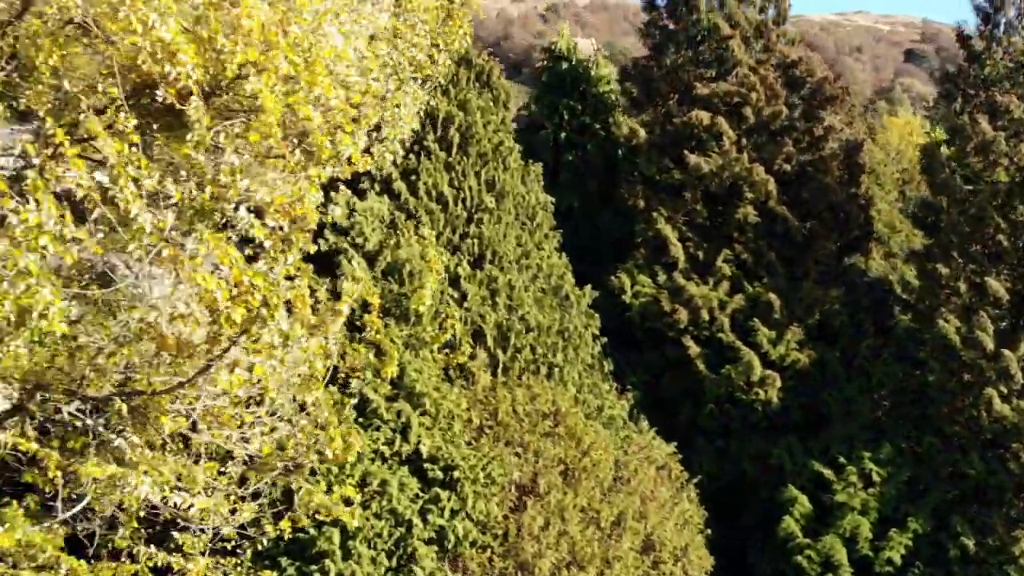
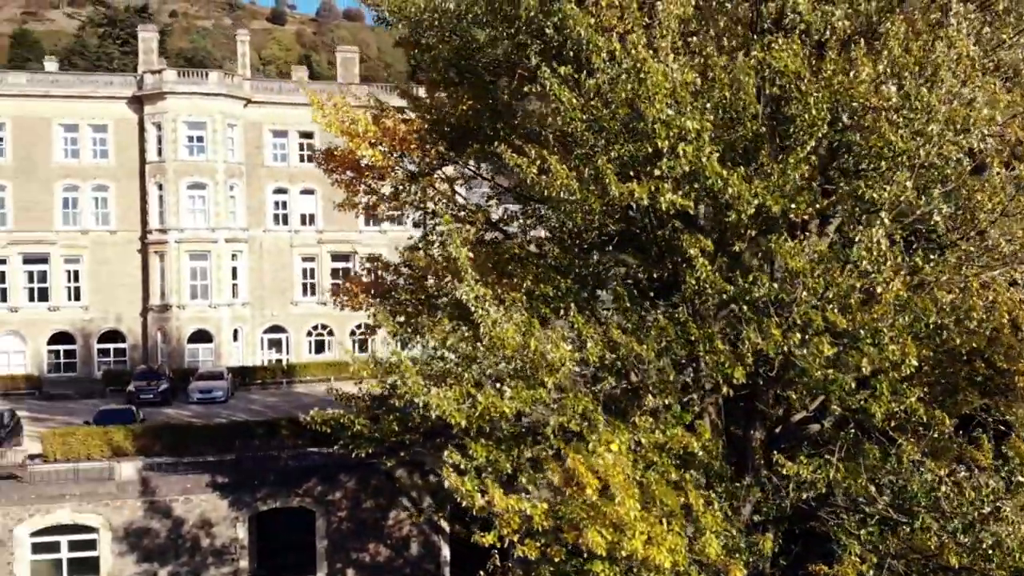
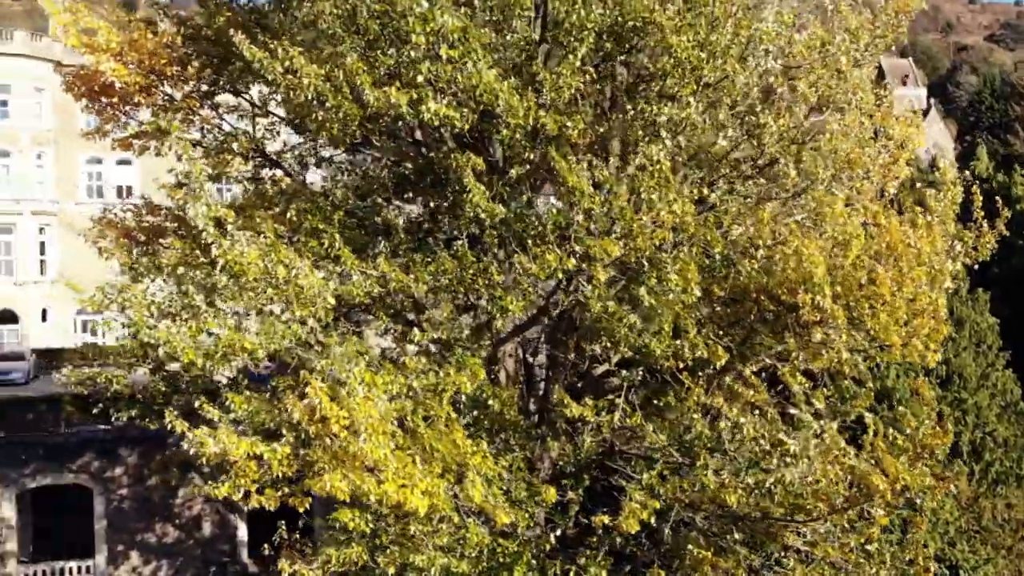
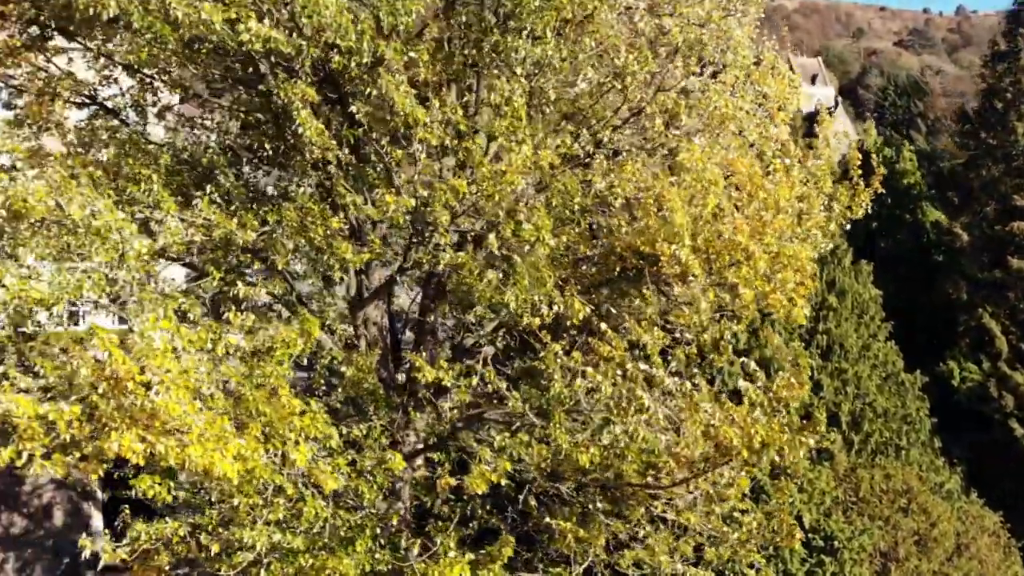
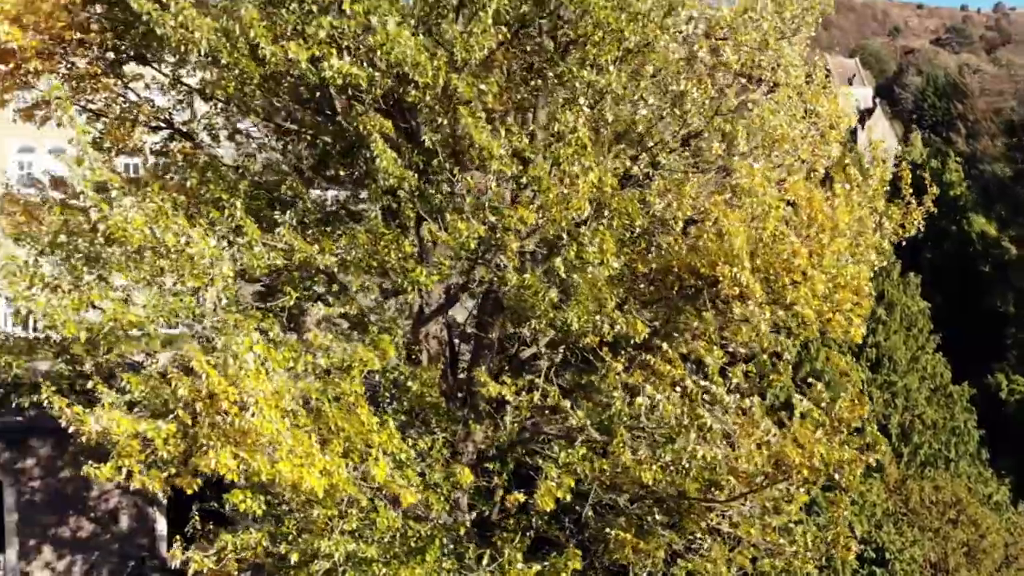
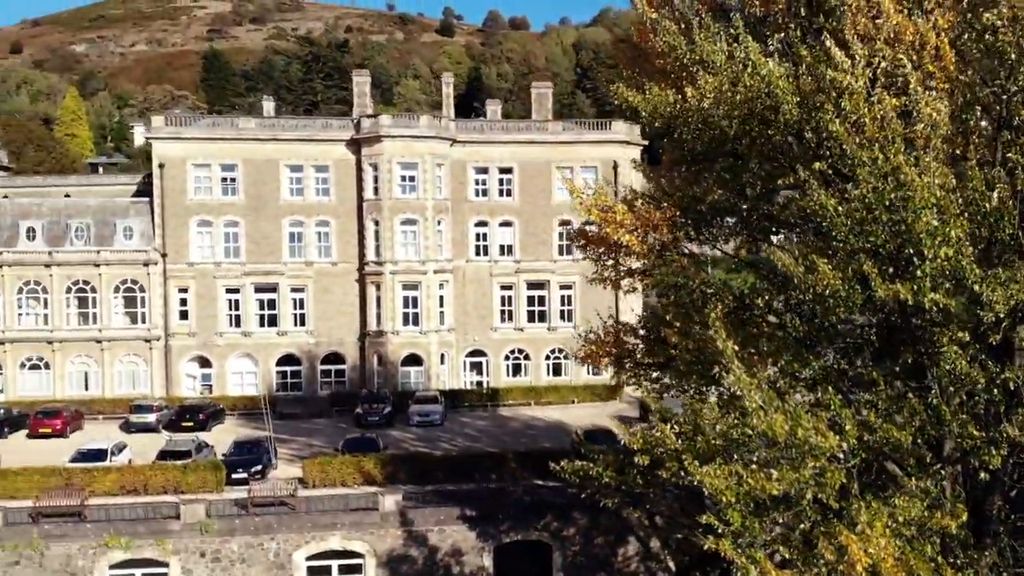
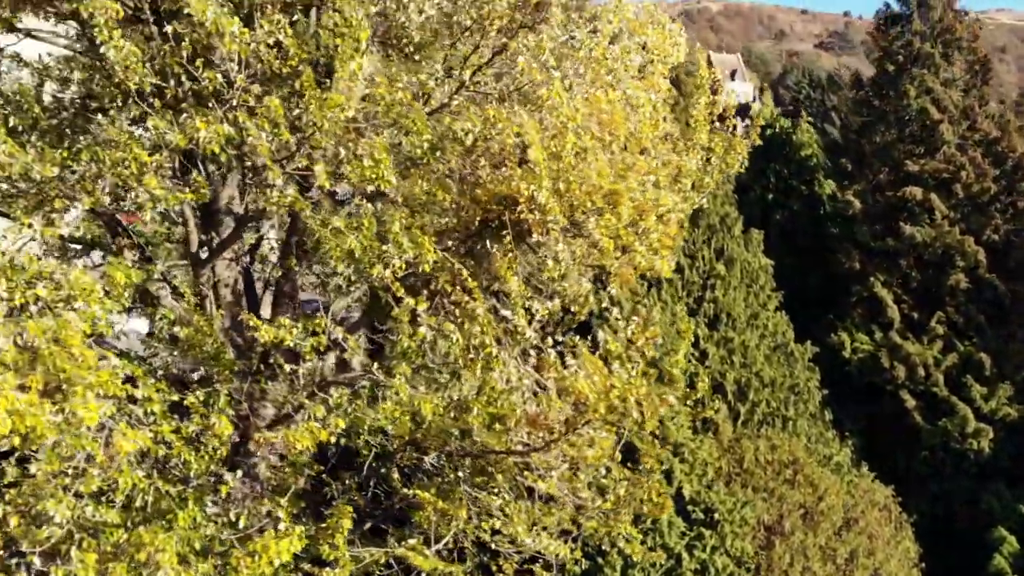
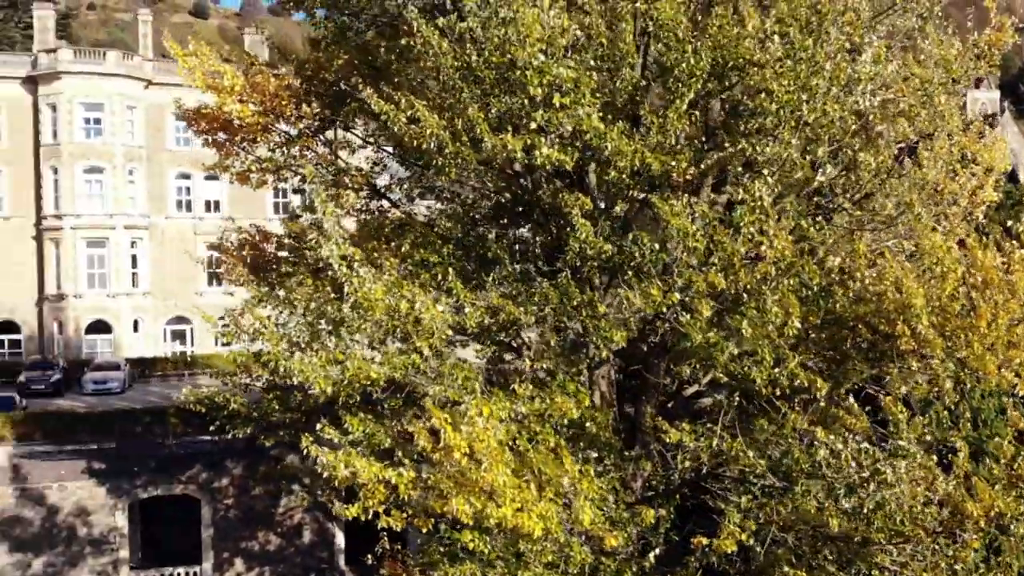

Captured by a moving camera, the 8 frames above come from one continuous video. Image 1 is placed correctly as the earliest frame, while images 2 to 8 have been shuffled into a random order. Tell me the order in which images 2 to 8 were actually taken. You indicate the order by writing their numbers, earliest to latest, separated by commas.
7, 4, 5, 3, 8, 2, 6
